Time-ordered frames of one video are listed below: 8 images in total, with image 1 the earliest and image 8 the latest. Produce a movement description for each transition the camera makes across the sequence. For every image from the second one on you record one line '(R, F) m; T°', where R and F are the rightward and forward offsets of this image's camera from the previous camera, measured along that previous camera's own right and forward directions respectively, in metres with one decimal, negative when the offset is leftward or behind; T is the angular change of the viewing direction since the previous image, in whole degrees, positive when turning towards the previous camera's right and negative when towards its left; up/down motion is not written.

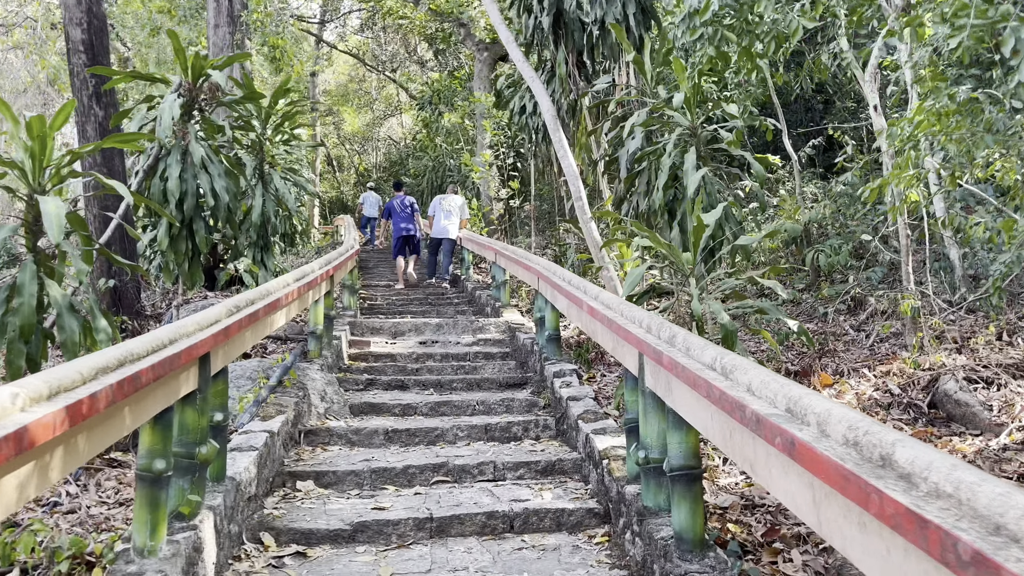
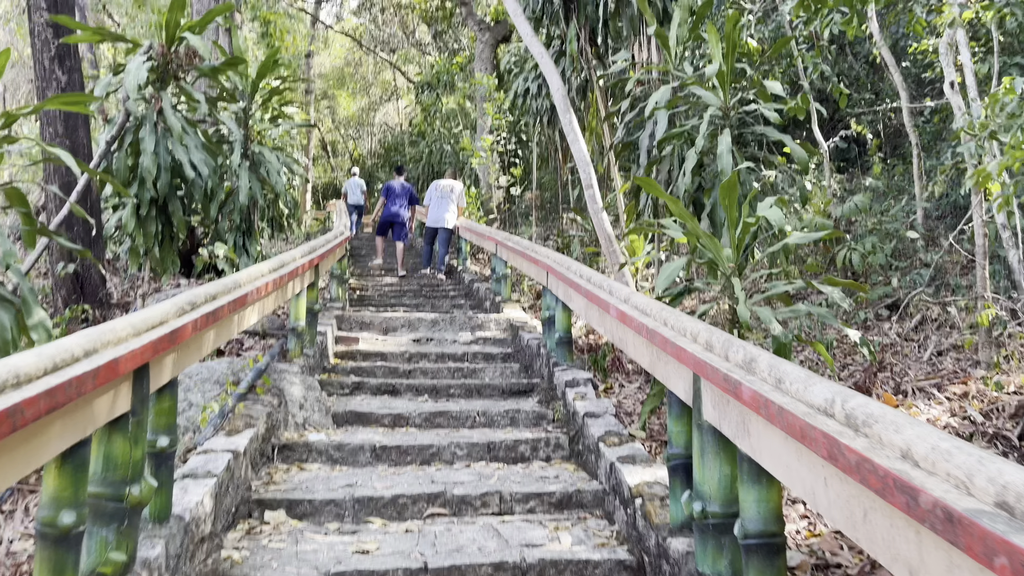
(-0.1, +0.6) m; +1°
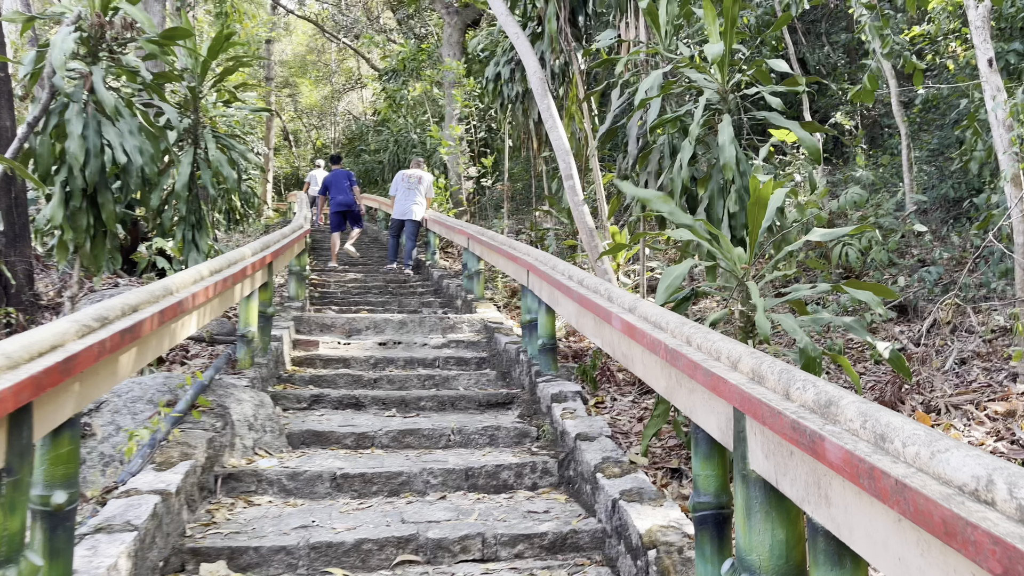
(-0.1, +0.5) m; +2°
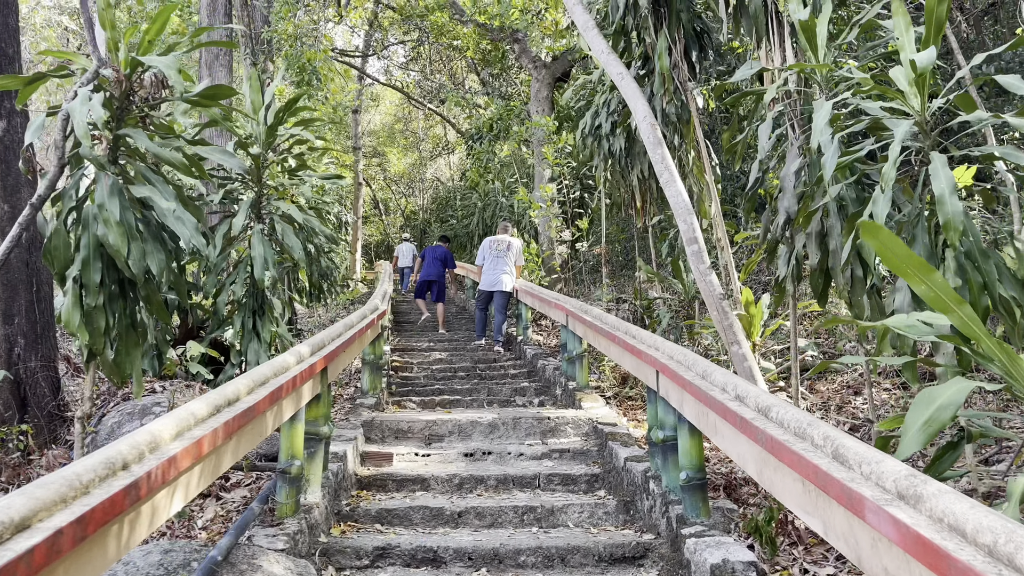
(-0.1, +1.1) m; -6°
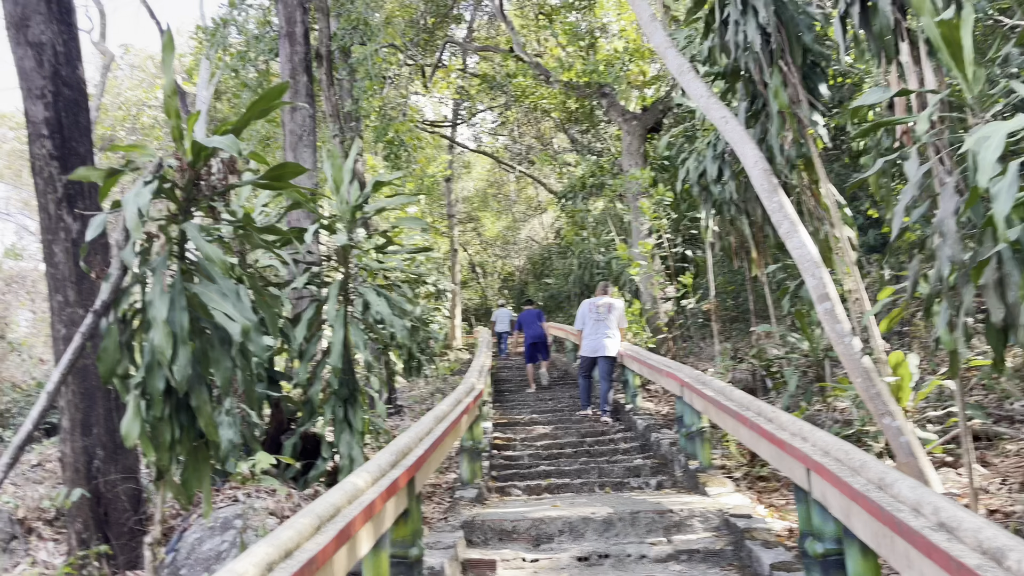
(0.0, +0.5) m; -7°
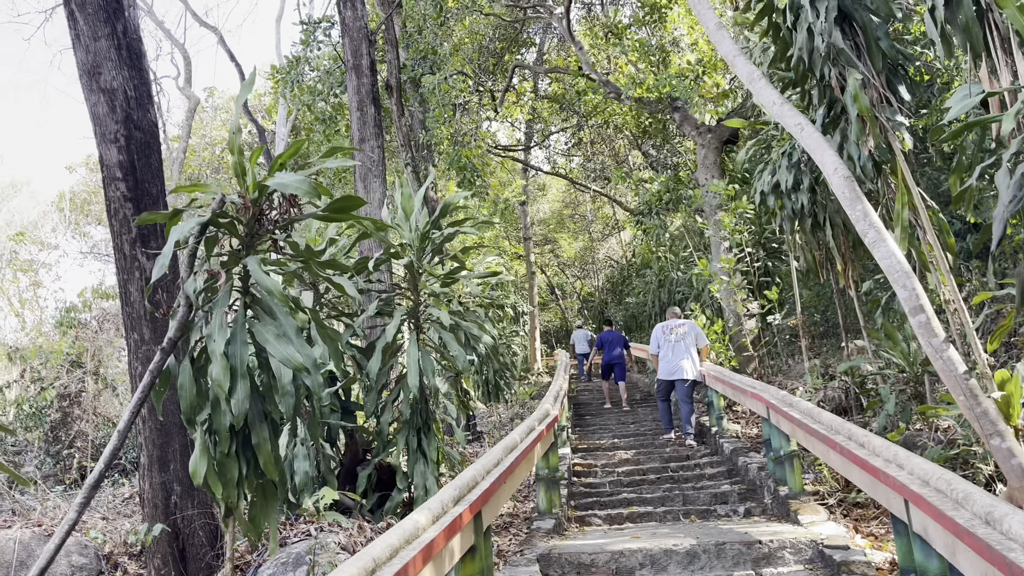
(+0.1, +0.1) m; -6°
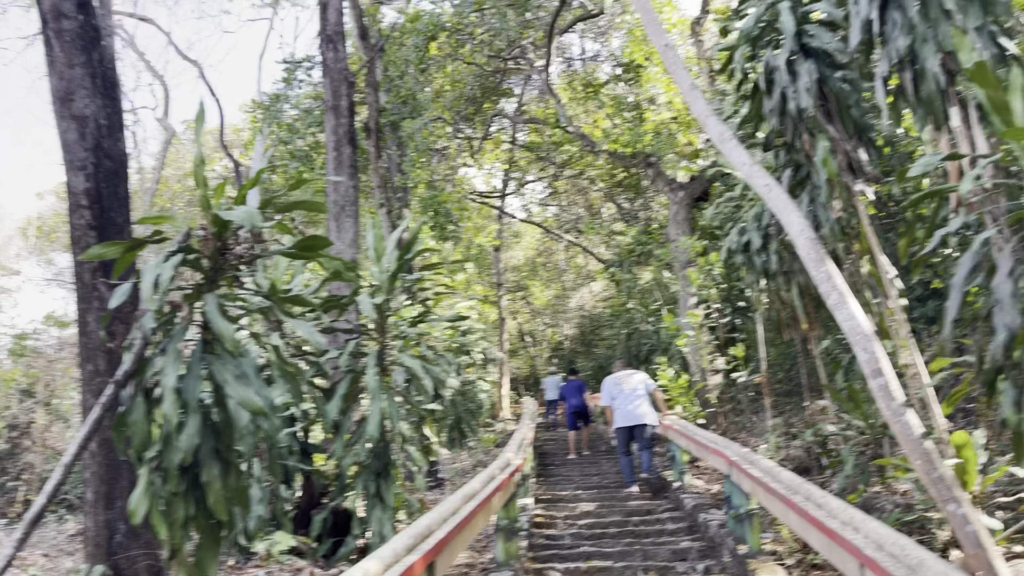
(0.0, 0.0) m; +2°
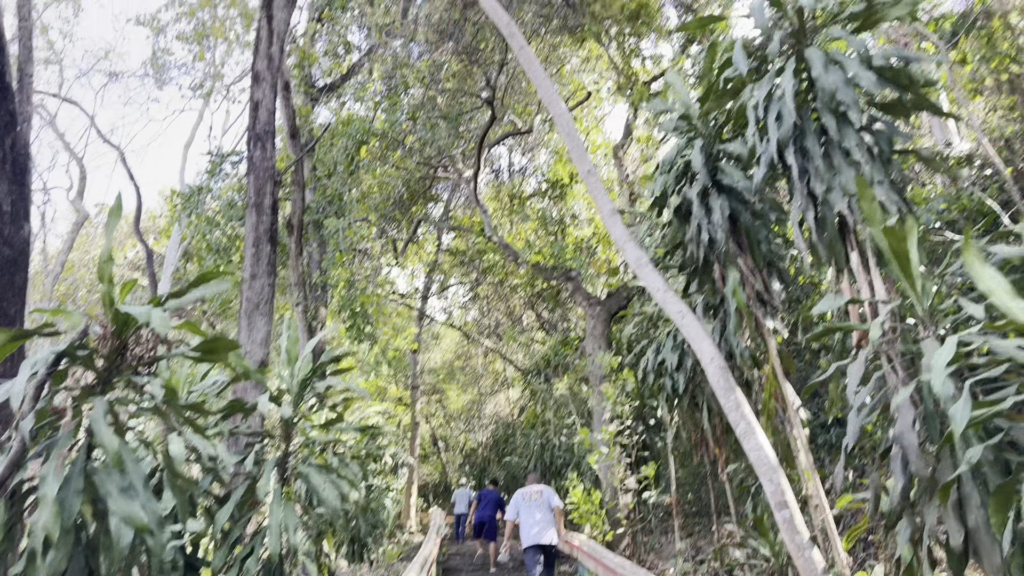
(0.0, 0.0) m; +6°
